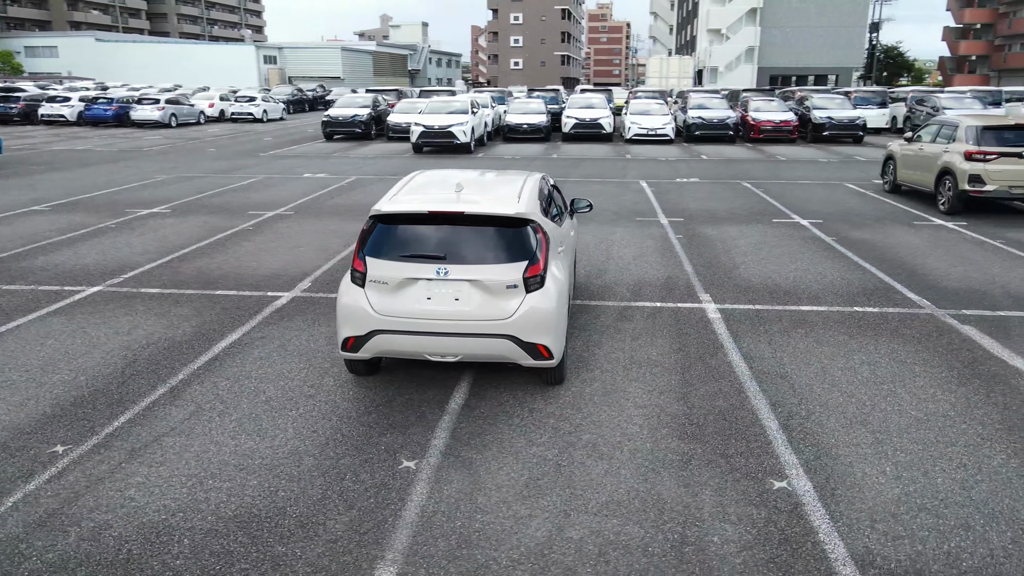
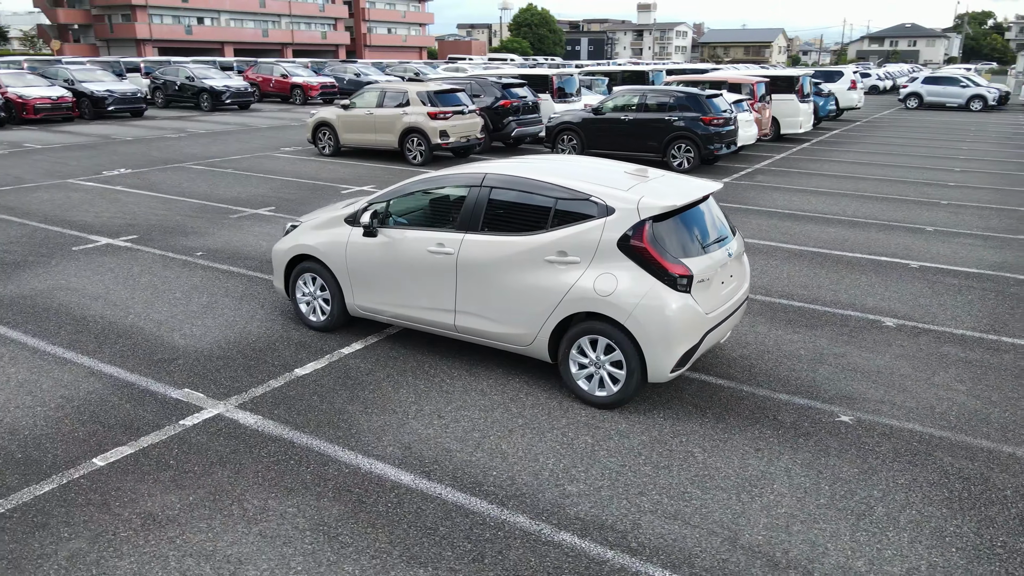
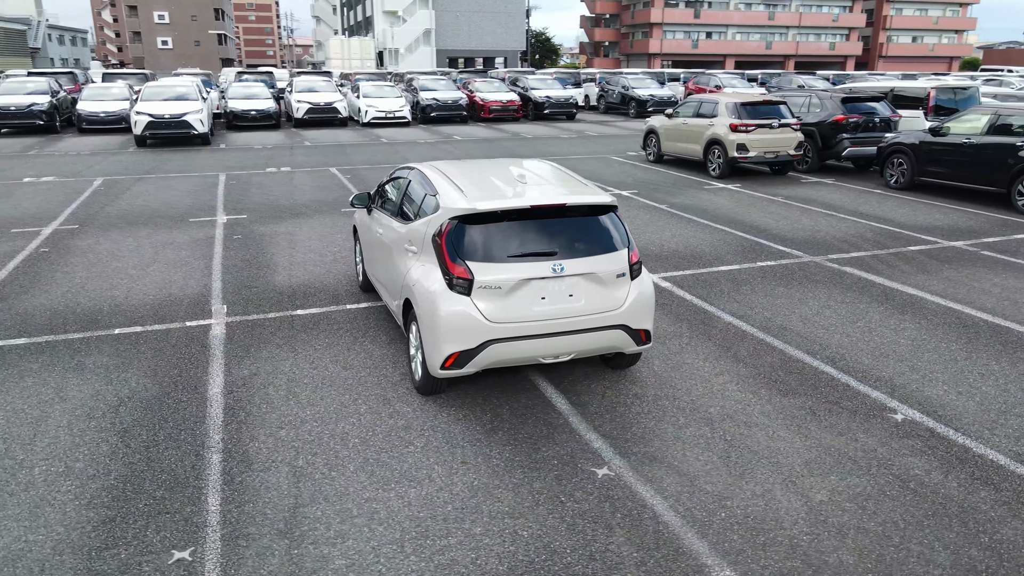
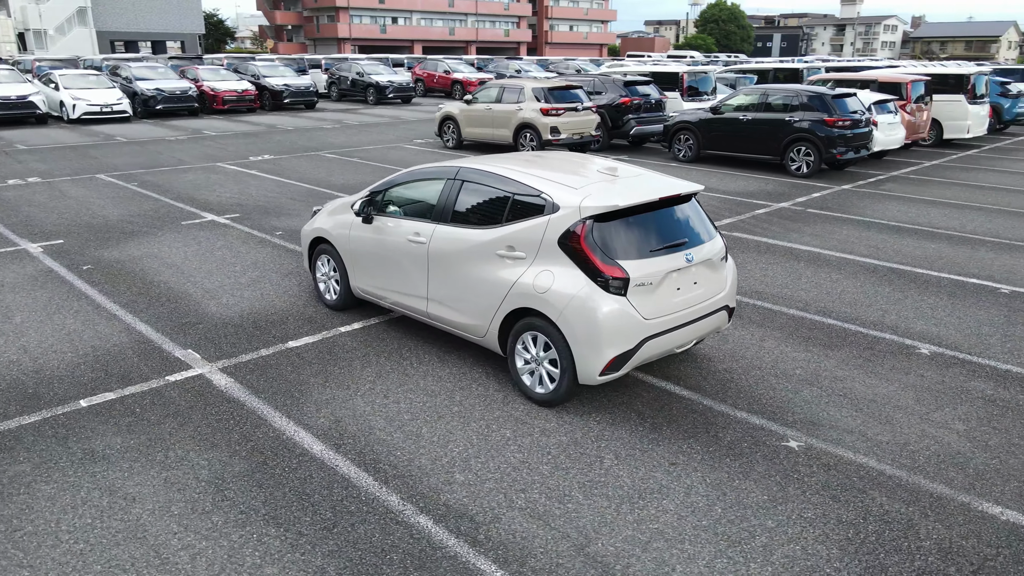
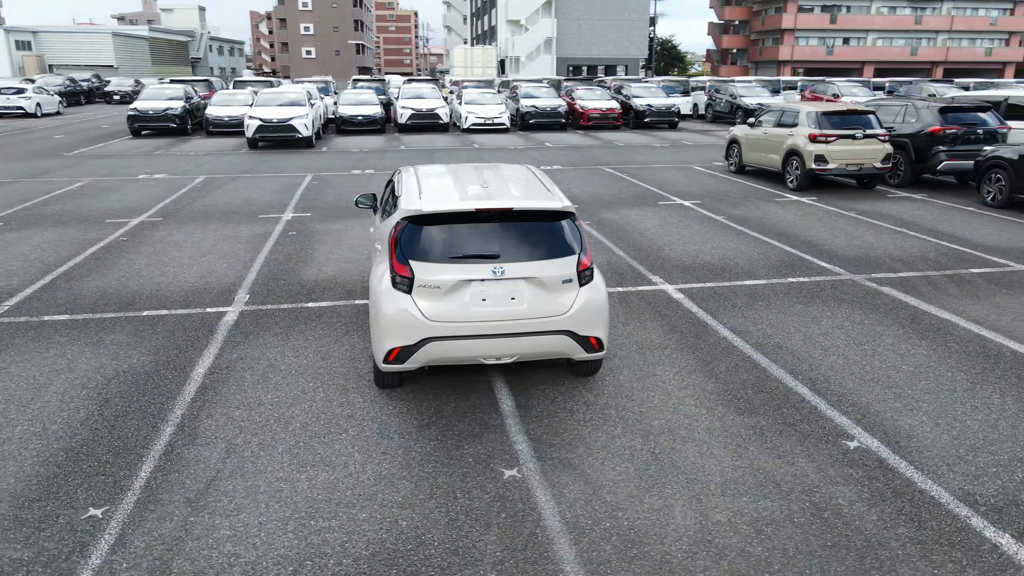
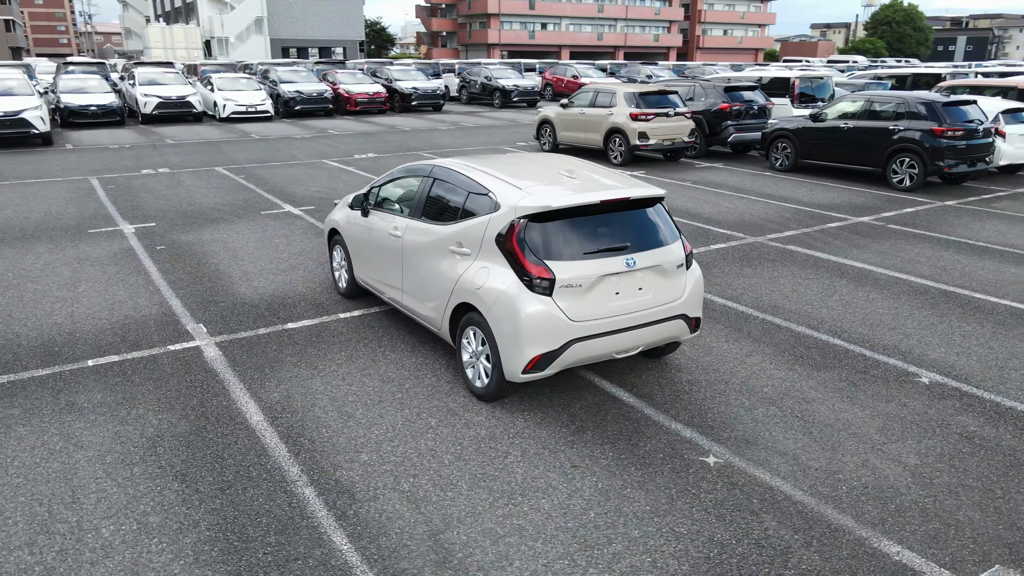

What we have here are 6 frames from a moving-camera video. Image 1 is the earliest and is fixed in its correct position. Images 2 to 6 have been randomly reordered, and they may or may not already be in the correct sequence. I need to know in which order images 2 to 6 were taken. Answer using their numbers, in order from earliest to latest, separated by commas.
5, 3, 6, 4, 2
